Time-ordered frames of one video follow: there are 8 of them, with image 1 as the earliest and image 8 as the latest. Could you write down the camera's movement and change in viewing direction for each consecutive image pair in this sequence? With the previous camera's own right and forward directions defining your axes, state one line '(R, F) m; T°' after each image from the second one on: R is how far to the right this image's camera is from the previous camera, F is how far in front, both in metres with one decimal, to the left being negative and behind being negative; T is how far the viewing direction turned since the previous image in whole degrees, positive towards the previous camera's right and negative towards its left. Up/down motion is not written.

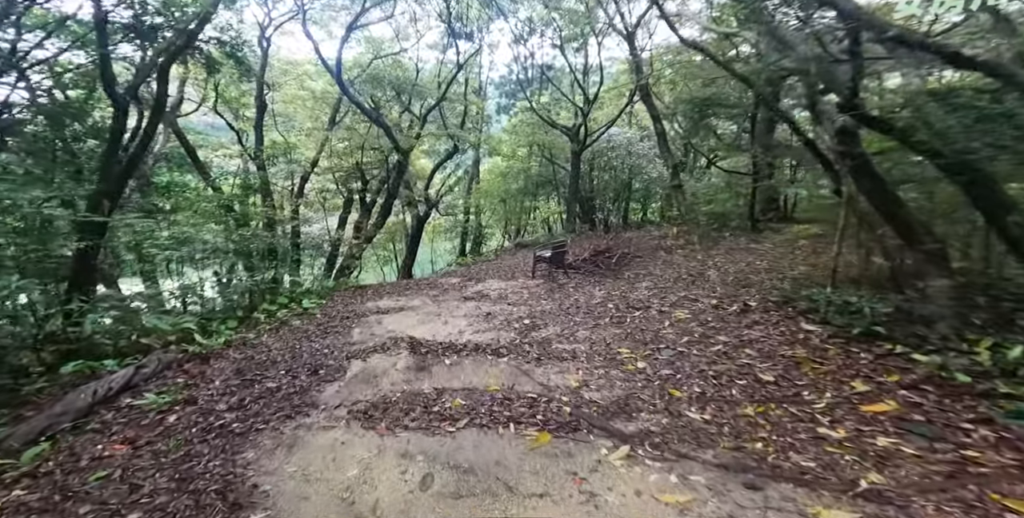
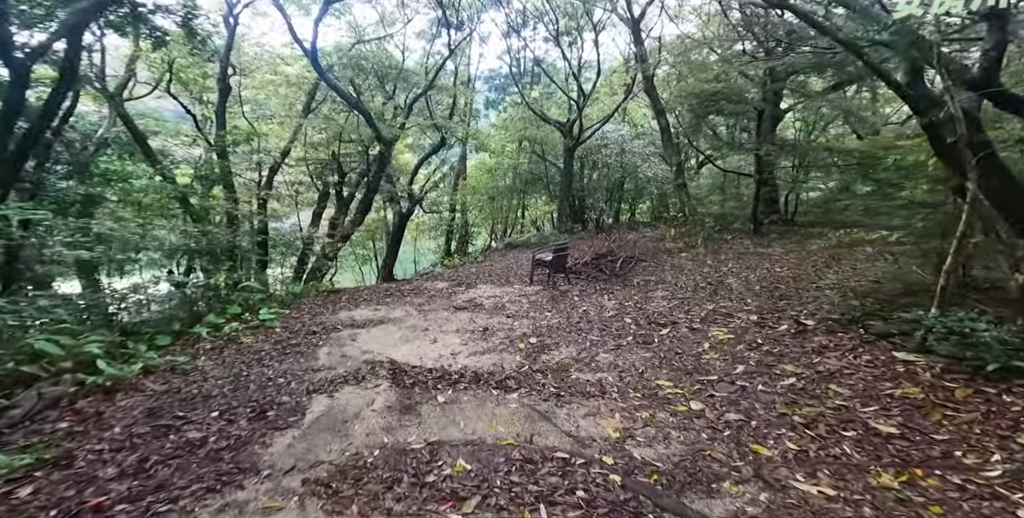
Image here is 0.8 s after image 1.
(-0.2, +0.9) m; +2°
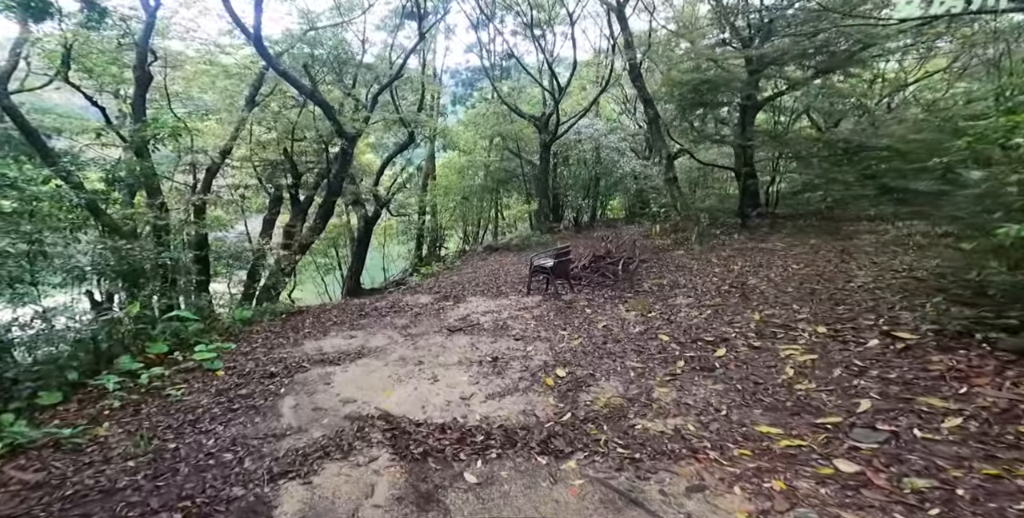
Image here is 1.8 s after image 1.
(-0.5, +1.0) m; +5°
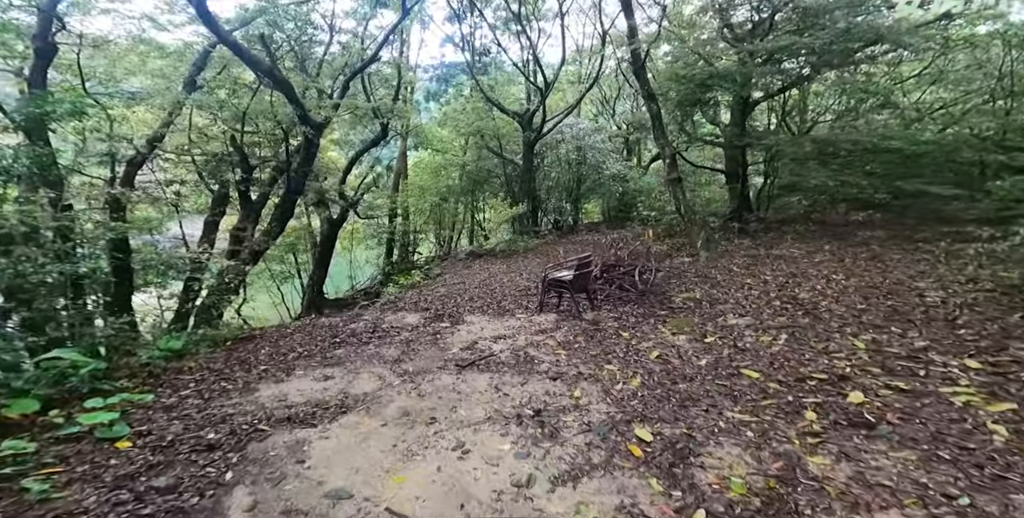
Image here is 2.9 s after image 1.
(-0.6, +1.2) m; +5°
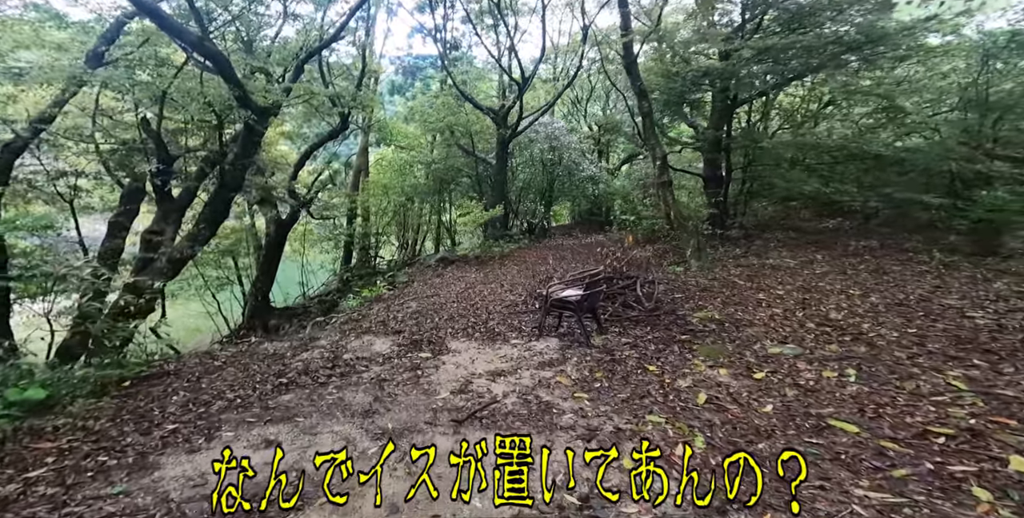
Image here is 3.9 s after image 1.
(-0.4, +0.9) m; +6°
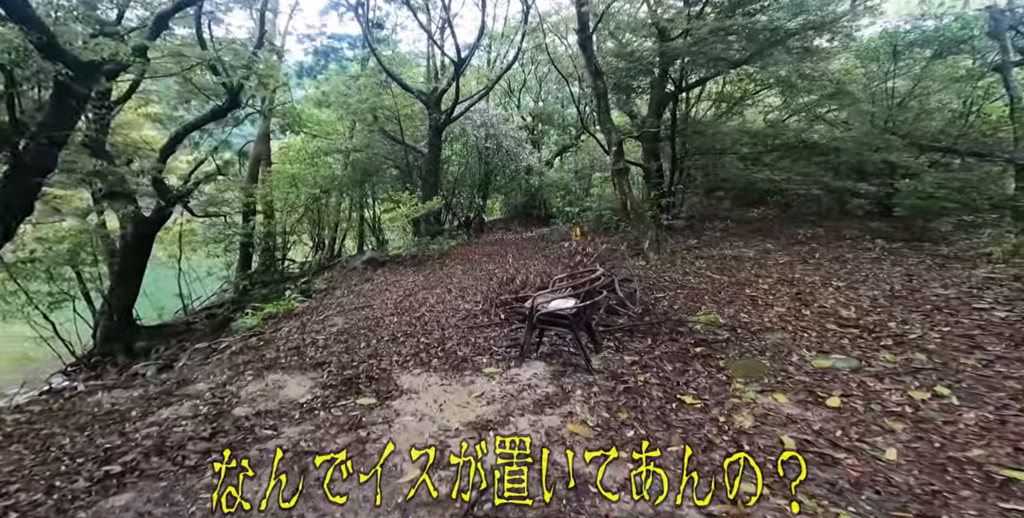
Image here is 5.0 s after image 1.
(-0.4, +1.2) m; +10°
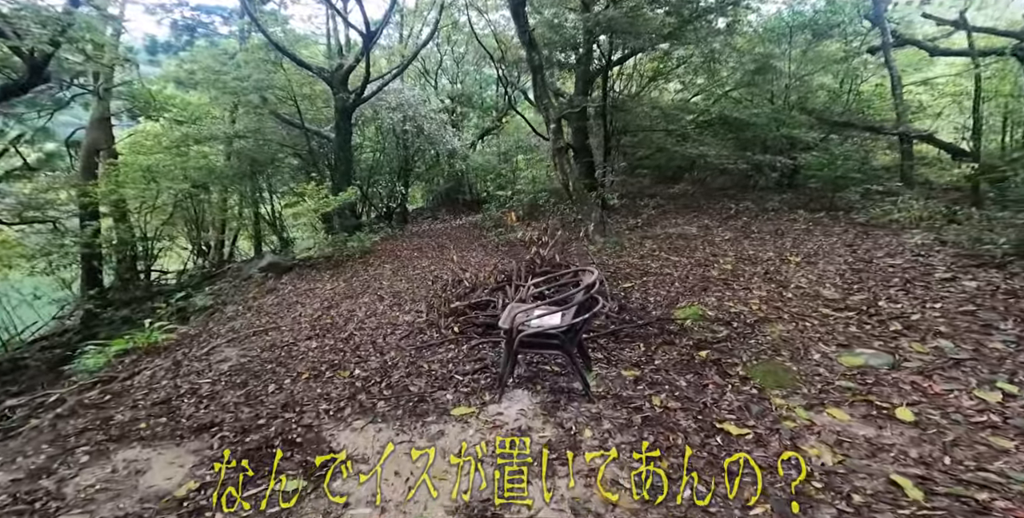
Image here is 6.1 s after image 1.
(-0.3, +0.9) m; +11°
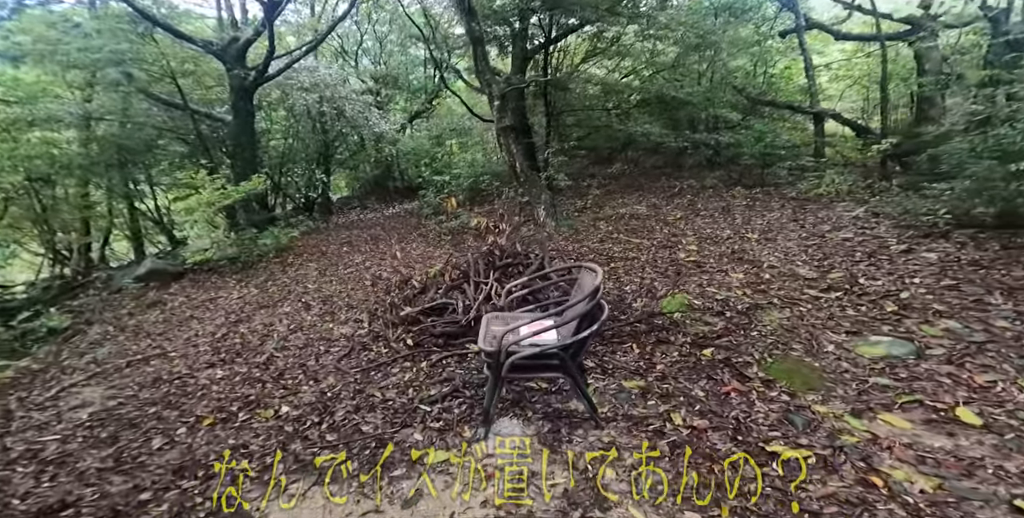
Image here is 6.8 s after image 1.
(-0.3, +0.7) m; +10°
